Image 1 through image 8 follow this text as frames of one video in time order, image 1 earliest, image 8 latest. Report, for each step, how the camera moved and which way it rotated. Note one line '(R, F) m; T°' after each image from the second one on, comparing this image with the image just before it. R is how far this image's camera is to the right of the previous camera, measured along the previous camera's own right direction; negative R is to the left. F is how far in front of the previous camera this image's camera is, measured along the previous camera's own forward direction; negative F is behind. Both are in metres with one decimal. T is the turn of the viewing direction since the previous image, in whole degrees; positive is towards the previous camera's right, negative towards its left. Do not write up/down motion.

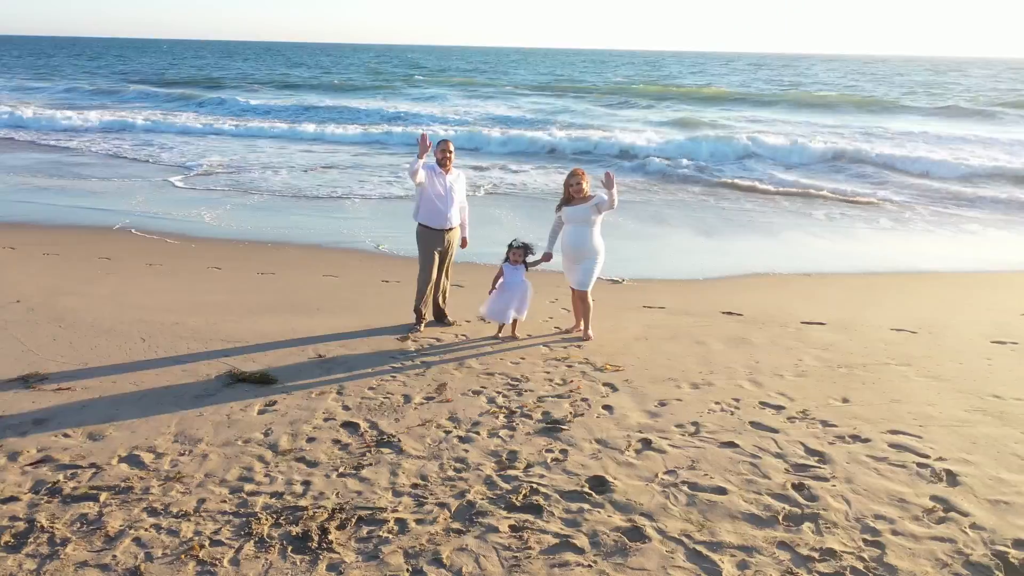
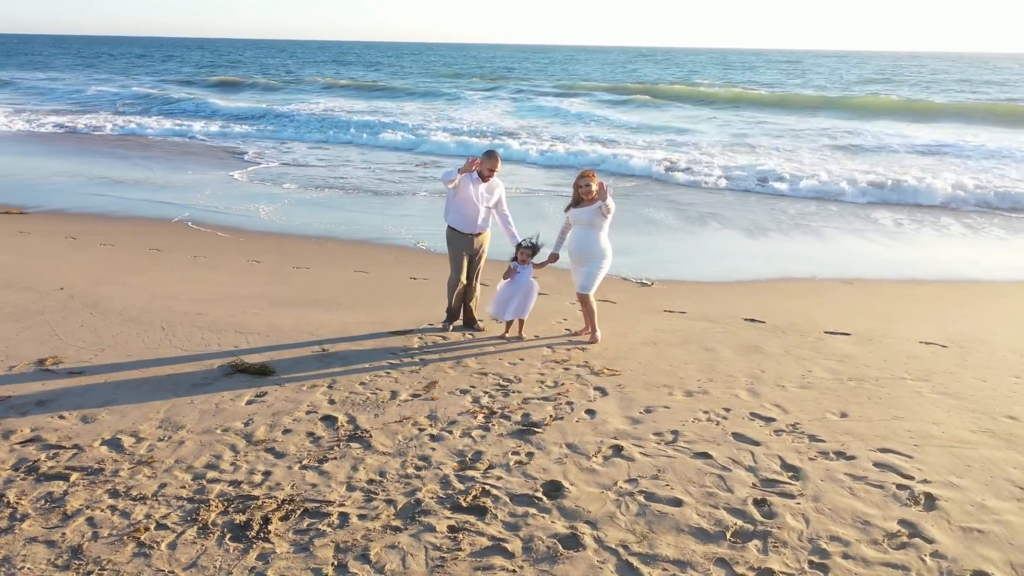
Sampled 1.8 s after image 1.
(+0.4, 0.0) m; -6°
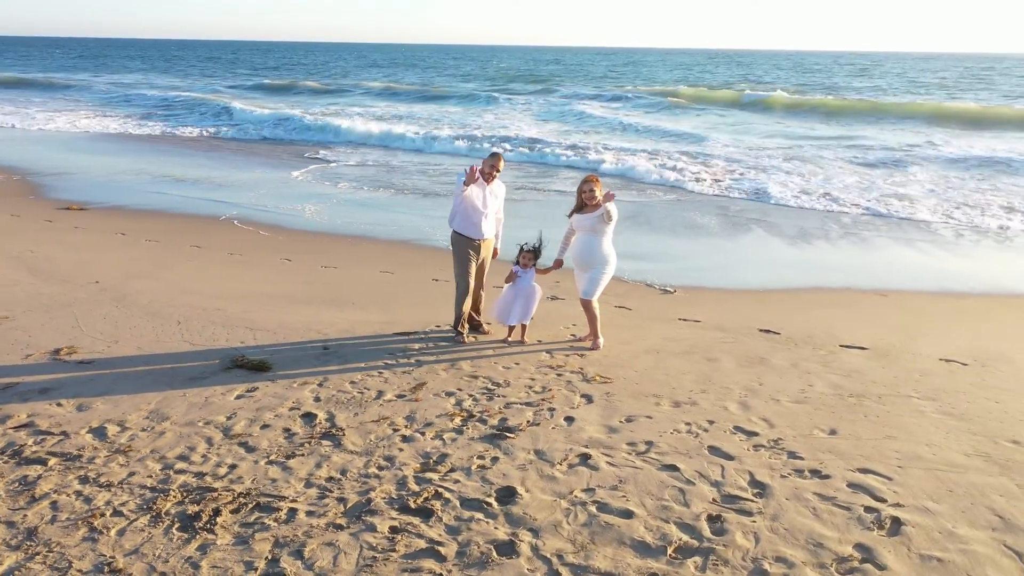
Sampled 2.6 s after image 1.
(+0.4, 0.0) m; -5°
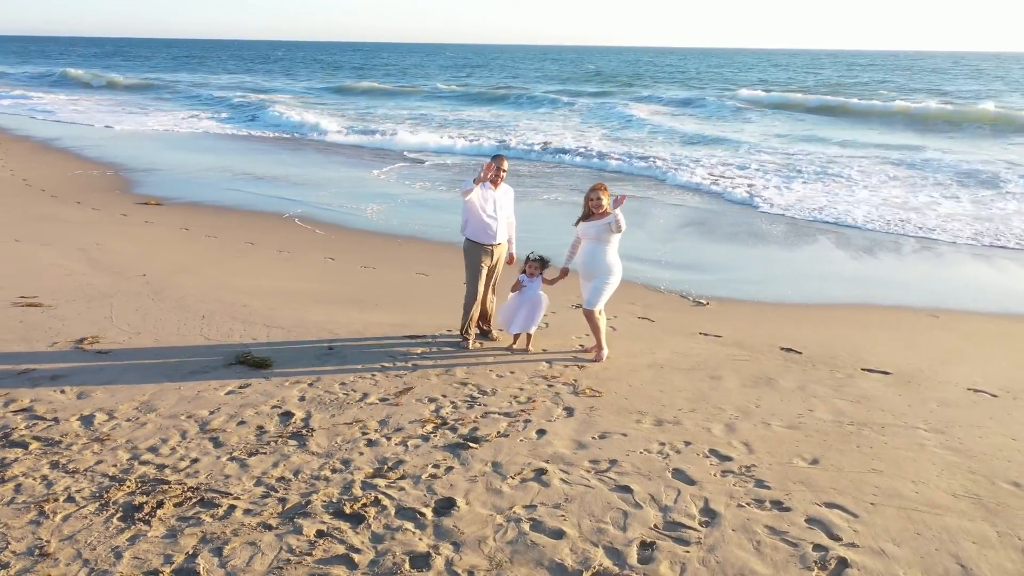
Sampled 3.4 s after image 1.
(+0.5, 0.0) m; -7°
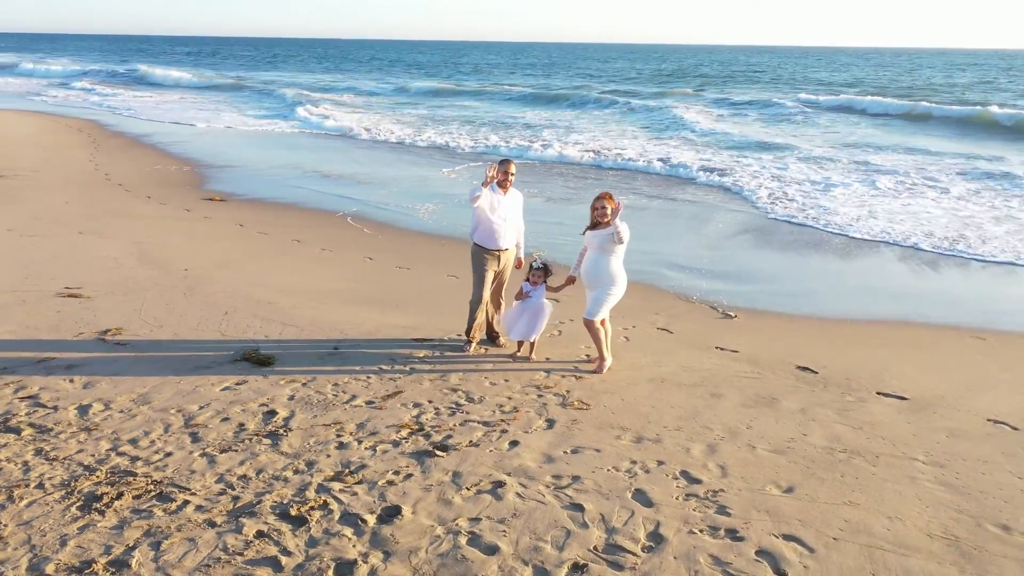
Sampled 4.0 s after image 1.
(+0.5, 0.0) m; -6°
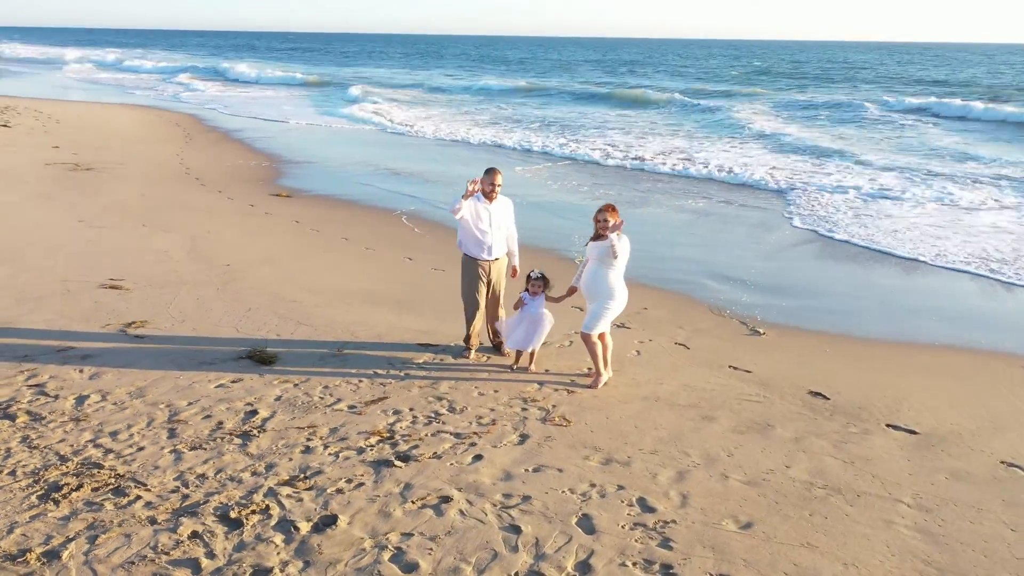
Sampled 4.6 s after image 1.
(+0.6, +0.1) m; -7°
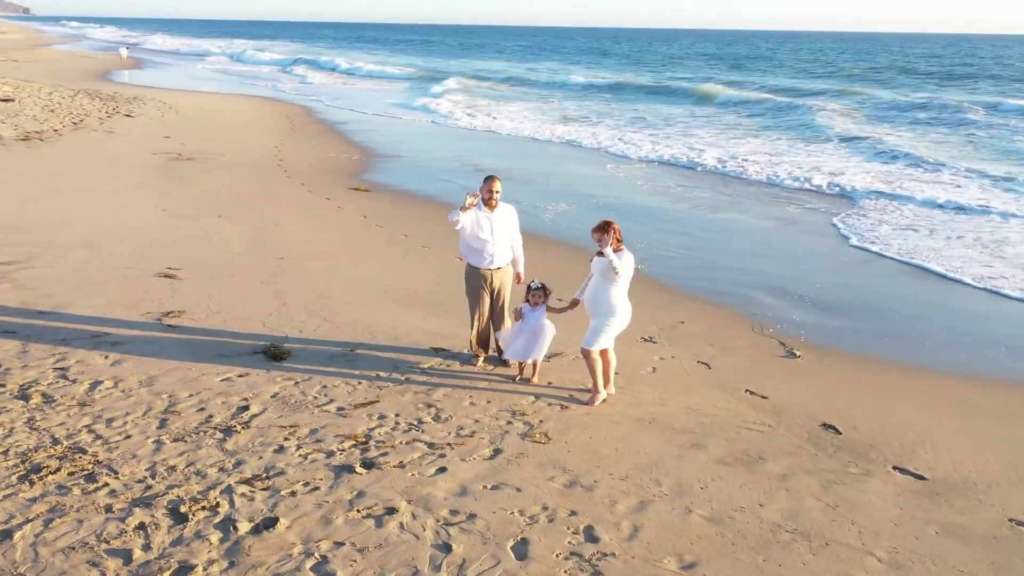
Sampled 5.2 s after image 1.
(+0.6, +0.1) m; -8°
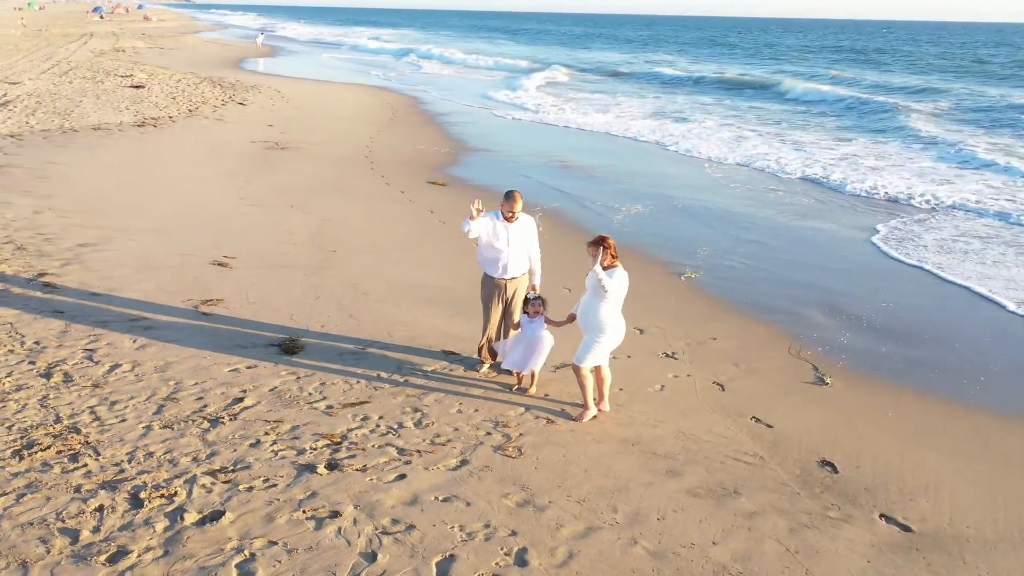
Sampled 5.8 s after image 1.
(+0.7, +0.1) m; -8°
